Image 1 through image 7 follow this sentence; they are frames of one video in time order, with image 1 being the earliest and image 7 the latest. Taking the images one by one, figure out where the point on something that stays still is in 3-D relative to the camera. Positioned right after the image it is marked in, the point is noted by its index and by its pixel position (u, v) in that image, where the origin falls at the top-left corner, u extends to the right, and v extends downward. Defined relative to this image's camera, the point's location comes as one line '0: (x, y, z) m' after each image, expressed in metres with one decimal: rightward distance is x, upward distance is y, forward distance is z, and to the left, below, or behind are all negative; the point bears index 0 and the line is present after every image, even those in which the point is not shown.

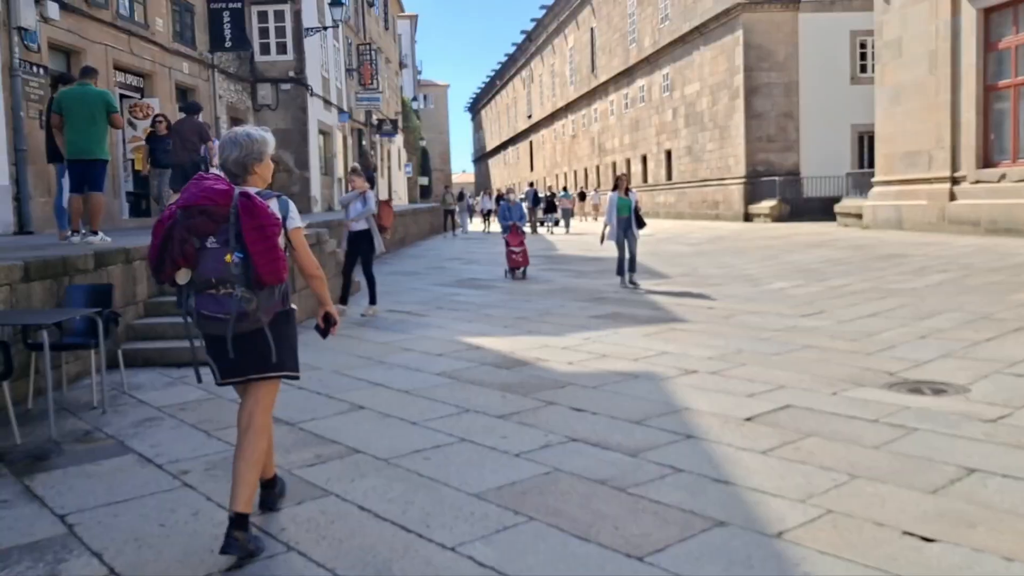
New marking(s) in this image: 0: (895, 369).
0: (+2.7, -0.6, +6.2) m
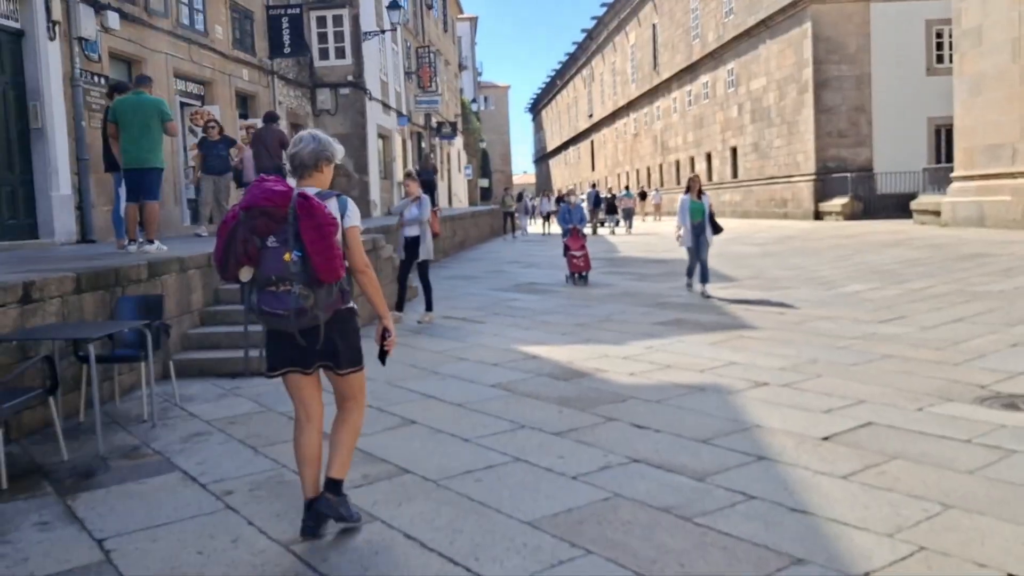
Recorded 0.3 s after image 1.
0: (+3.1, -0.6, +5.7) m
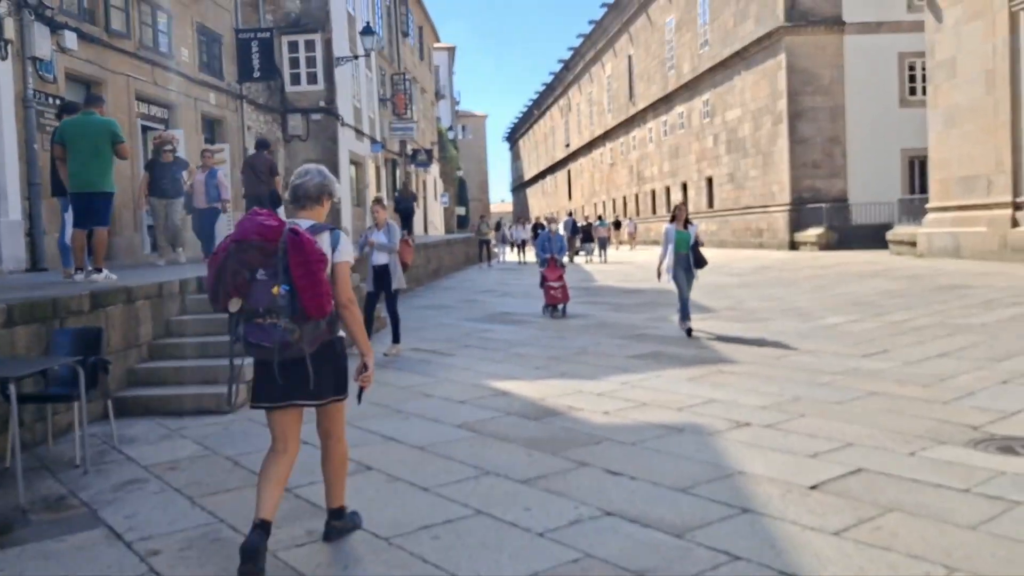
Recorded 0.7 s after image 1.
0: (+2.9, -0.8, +5.4) m
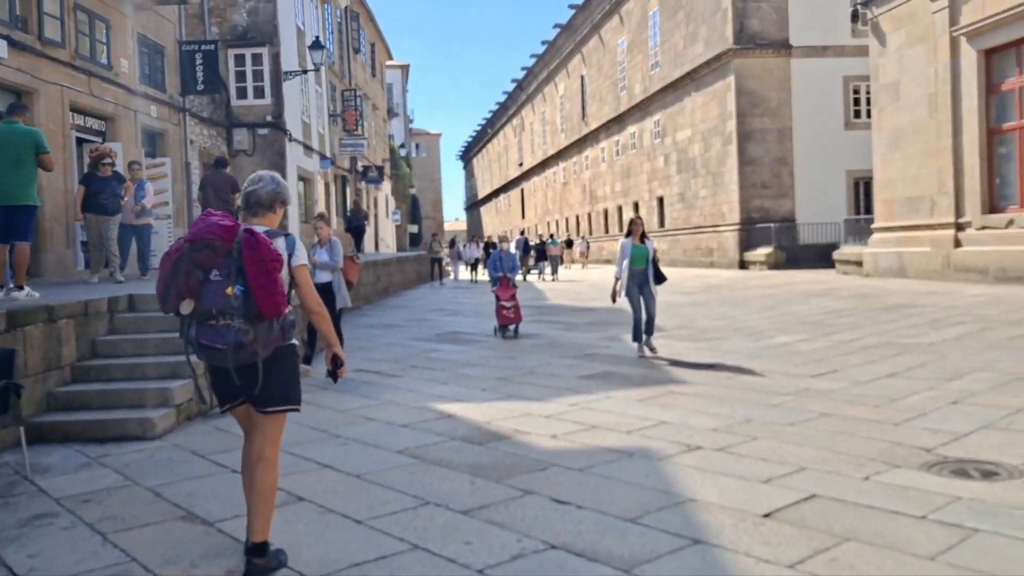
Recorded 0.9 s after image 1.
0: (+2.6, -1.0, +5.3) m
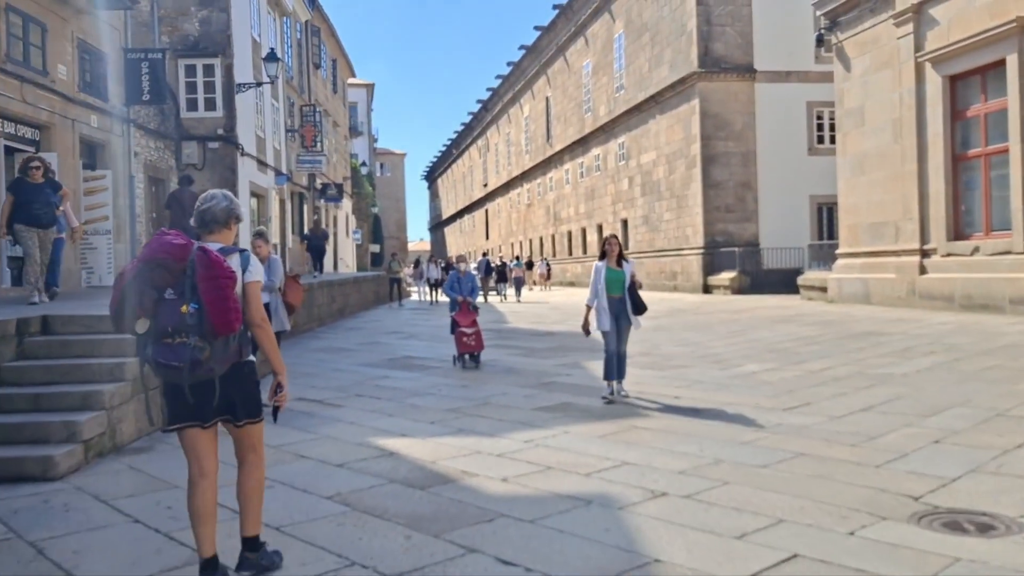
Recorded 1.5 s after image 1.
0: (+2.3, -1.1, +4.9) m
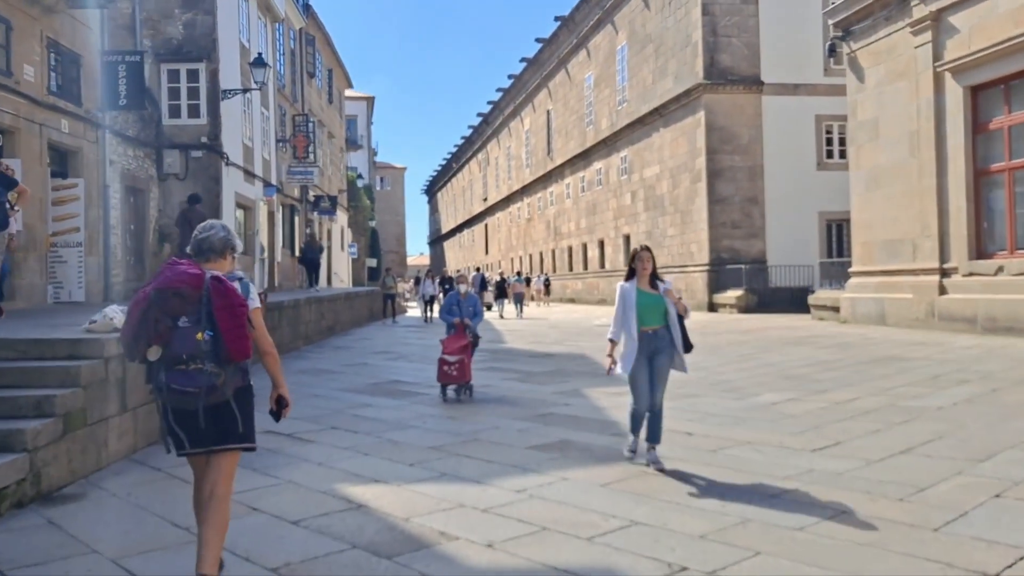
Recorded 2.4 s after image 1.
0: (+2.2, -1.3, +4.0) m
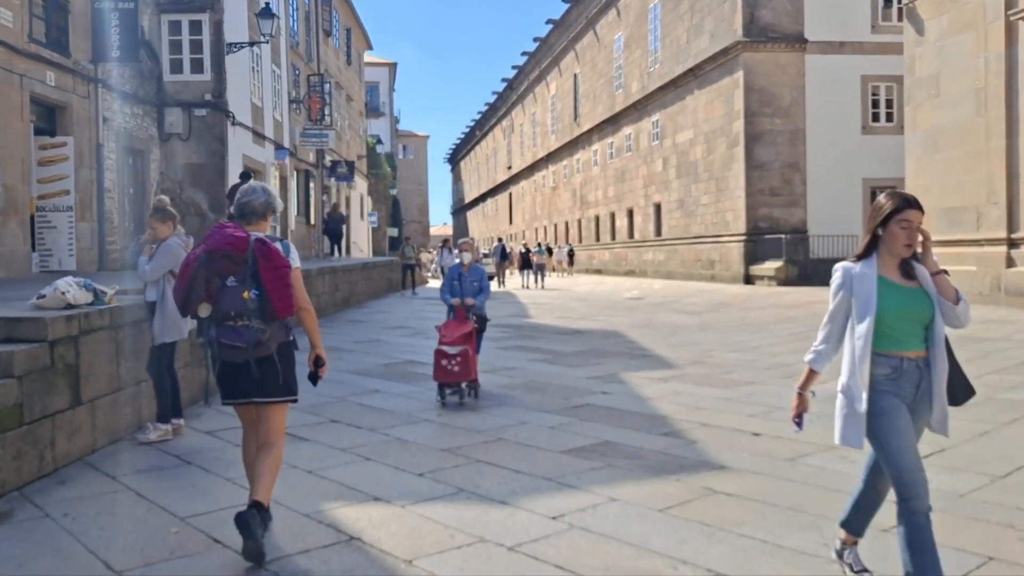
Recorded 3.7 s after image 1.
0: (+2.3, -1.2, +2.8) m
